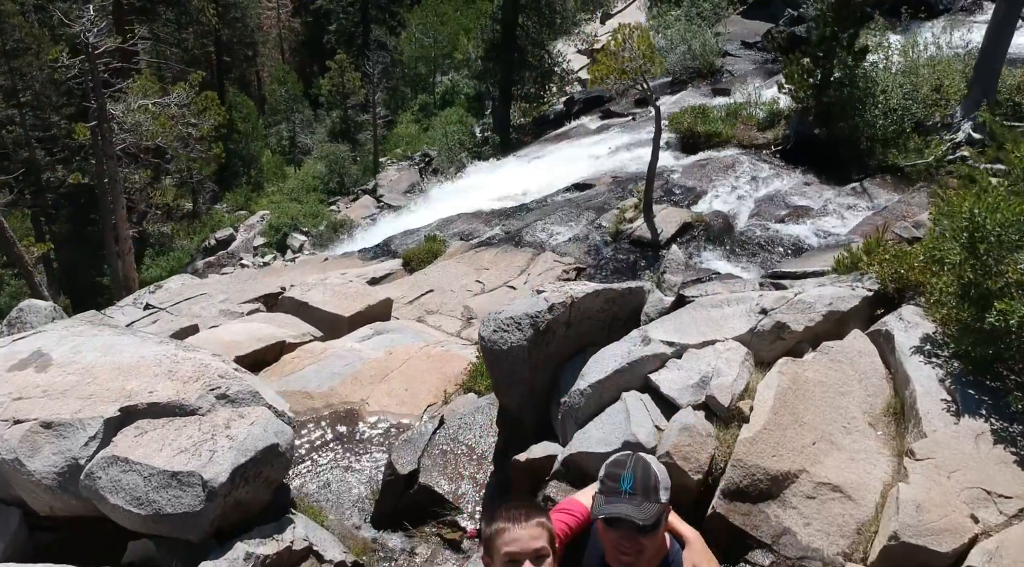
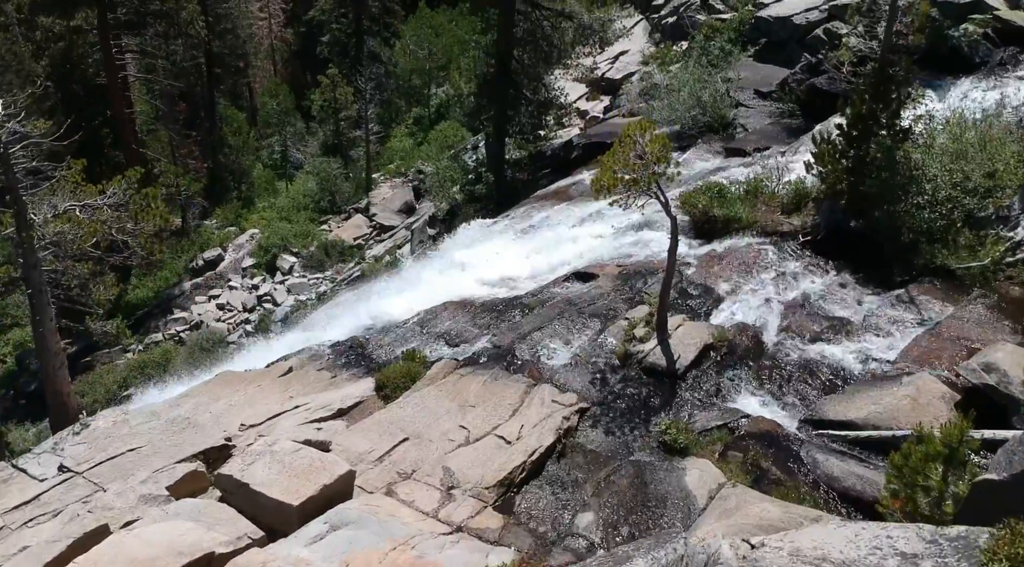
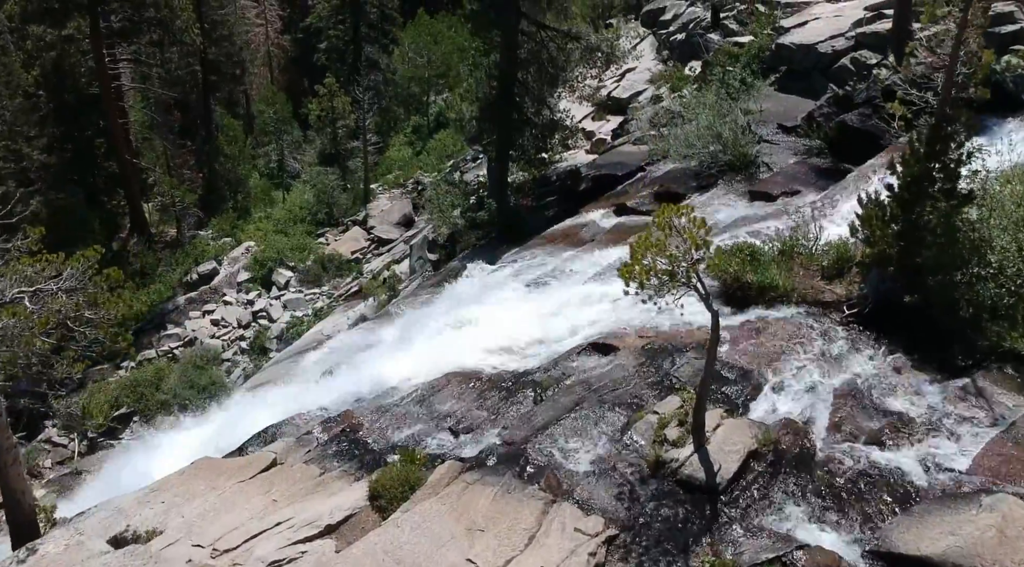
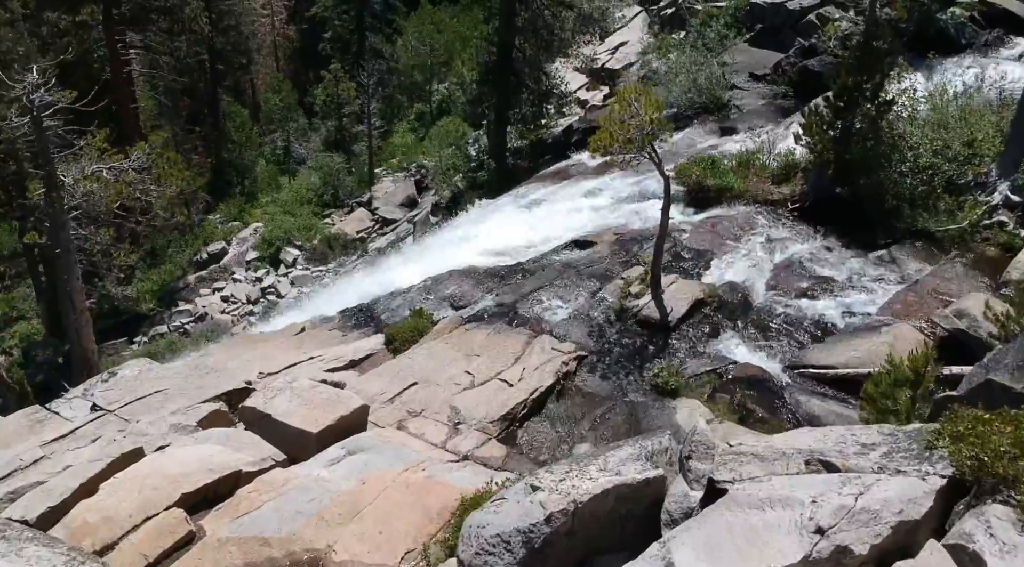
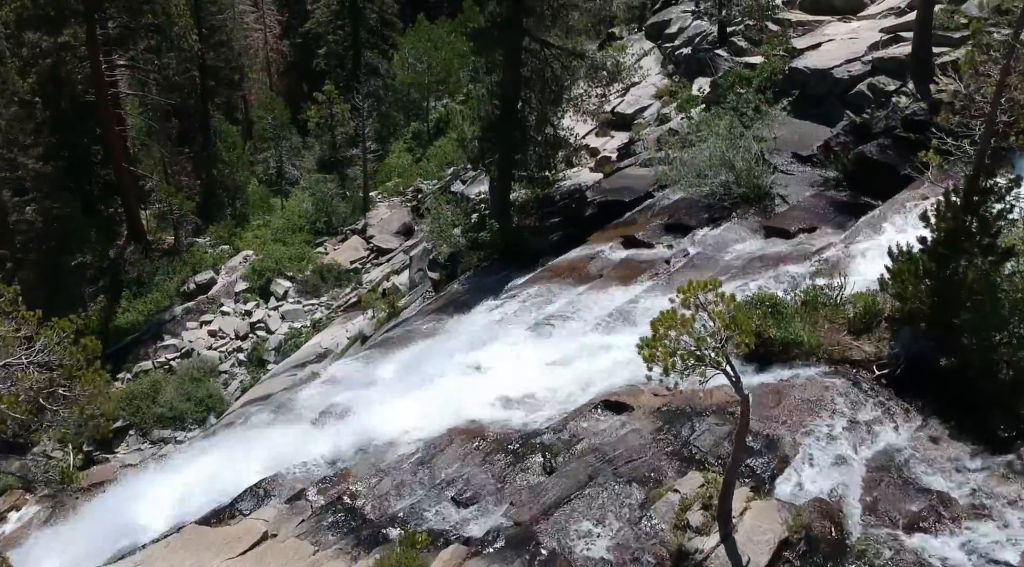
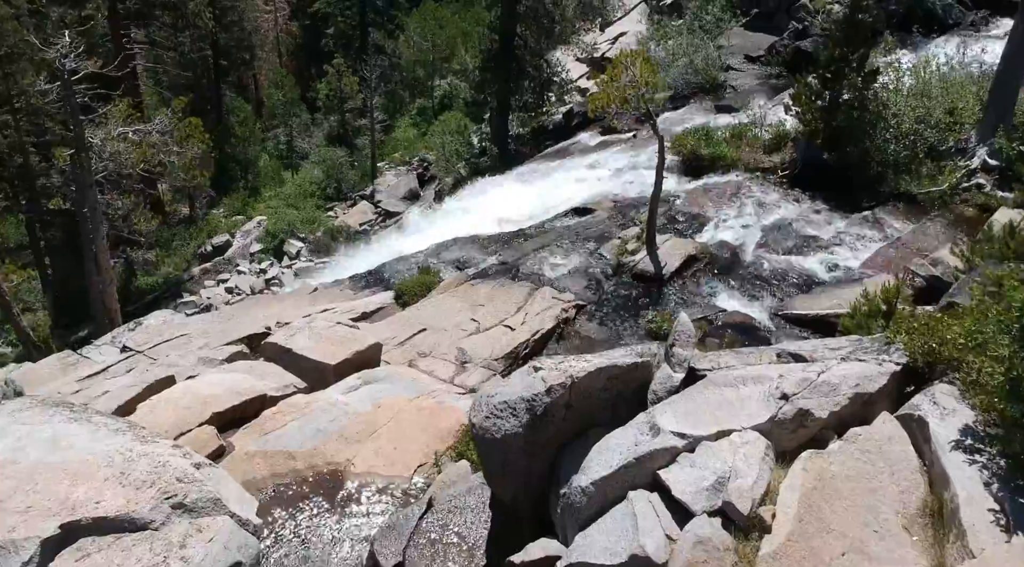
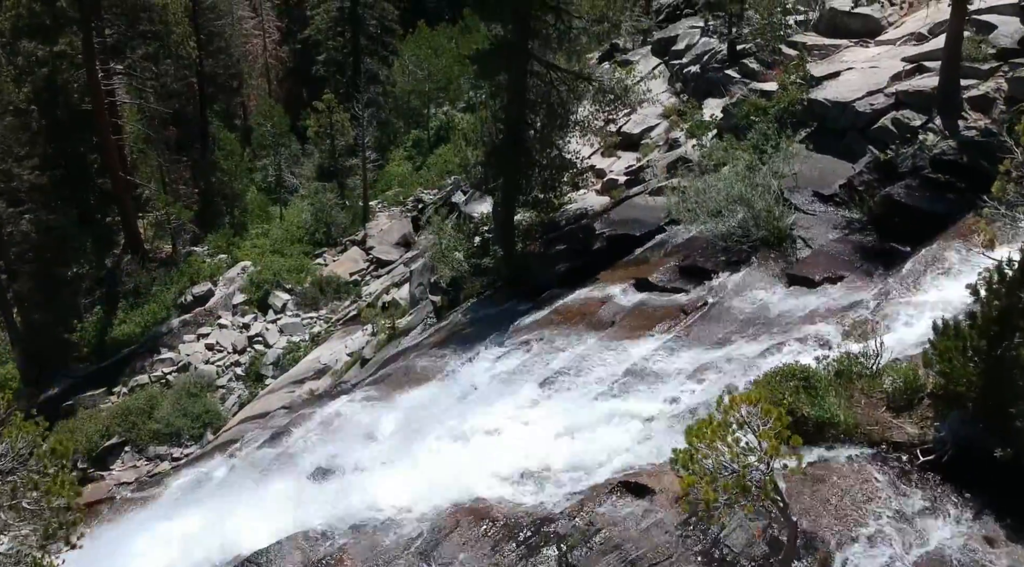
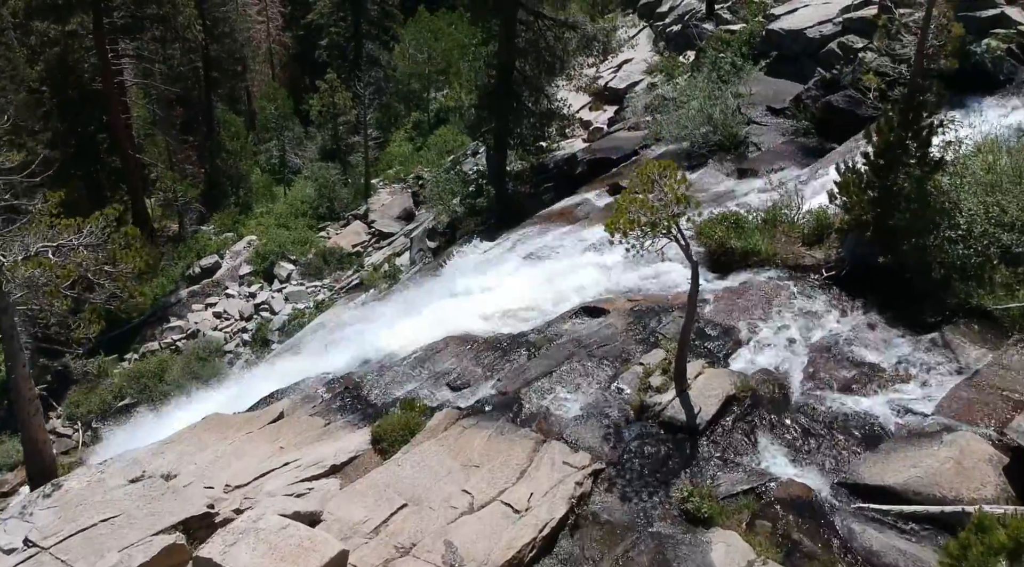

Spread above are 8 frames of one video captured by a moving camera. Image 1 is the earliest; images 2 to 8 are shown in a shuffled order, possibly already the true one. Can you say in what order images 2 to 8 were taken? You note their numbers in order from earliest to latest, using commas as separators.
6, 4, 2, 8, 3, 5, 7
